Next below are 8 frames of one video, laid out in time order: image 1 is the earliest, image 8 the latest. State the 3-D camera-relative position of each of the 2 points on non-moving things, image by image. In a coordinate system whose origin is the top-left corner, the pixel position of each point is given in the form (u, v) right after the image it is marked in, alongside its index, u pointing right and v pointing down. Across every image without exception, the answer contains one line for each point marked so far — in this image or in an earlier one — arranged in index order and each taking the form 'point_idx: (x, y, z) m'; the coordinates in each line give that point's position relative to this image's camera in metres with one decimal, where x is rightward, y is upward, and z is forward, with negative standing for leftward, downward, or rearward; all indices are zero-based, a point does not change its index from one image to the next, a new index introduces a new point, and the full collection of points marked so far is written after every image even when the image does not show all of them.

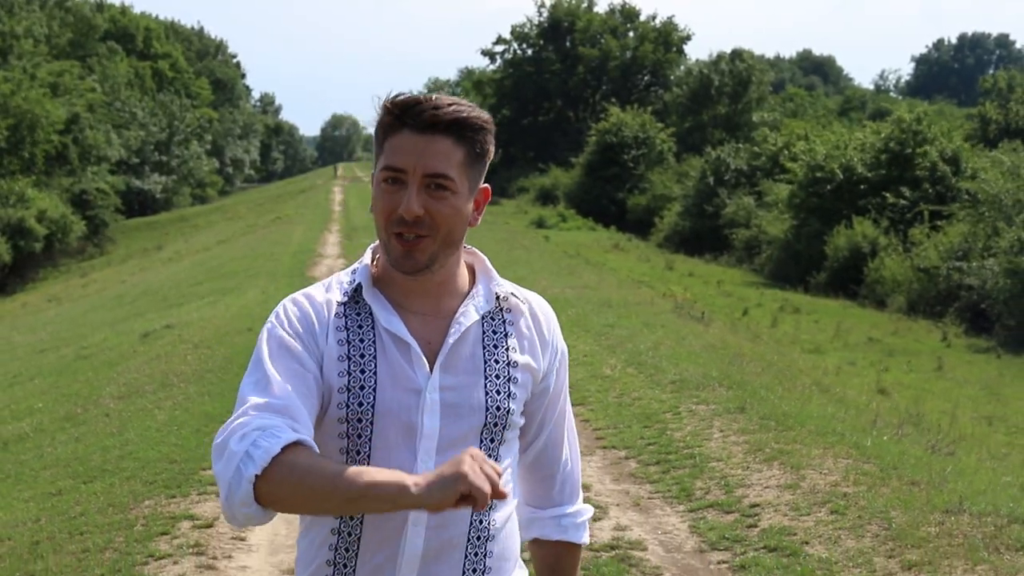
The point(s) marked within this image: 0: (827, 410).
0: (+3.2, -1.2, +11.0) m
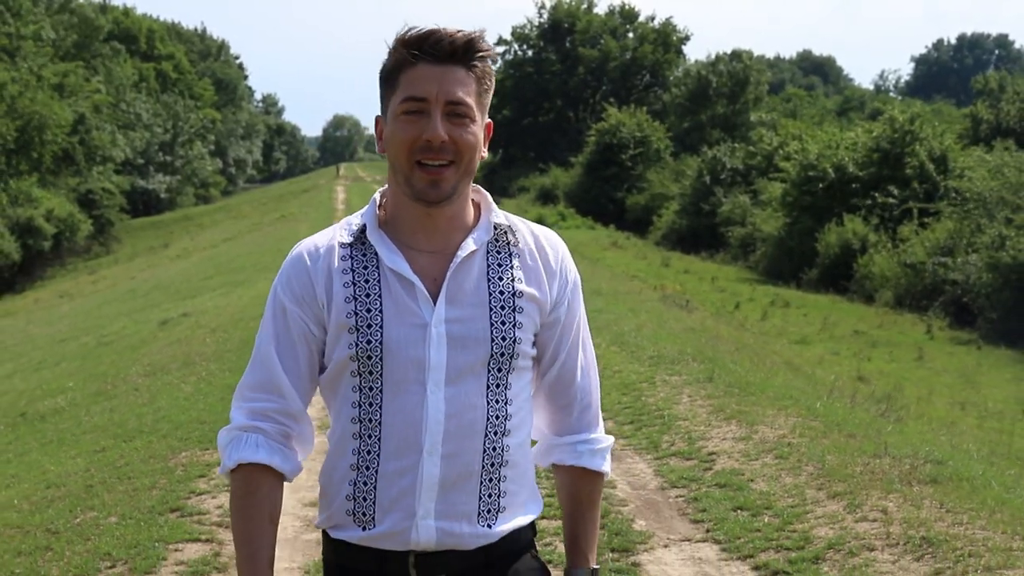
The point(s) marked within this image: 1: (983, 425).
0: (+3.2, -1.1, +12.1) m
1: (+8.0, -2.3, +17.7) m
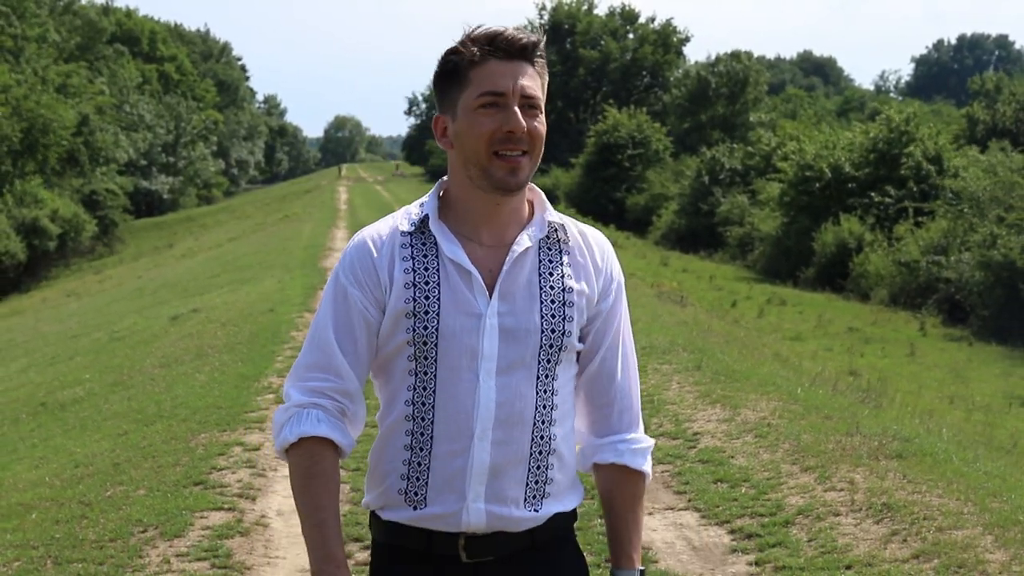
0: (+3.1, -1.0, +12.7) m
1: (+8.0, -2.3, +18.2) m
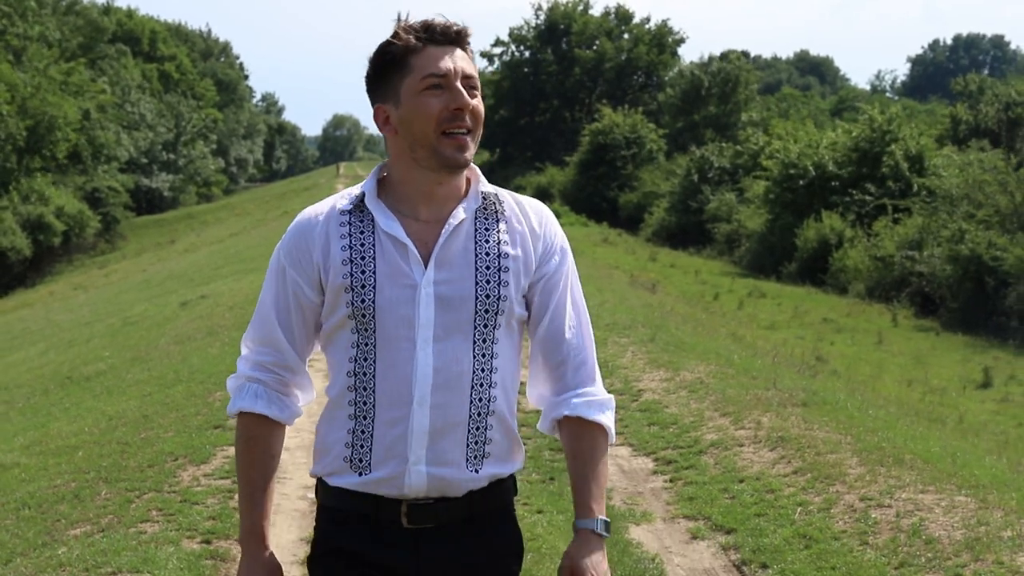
0: (+2.9, -0.8, +14.1) m
1: (+7.7, -2.0, +19.7) m
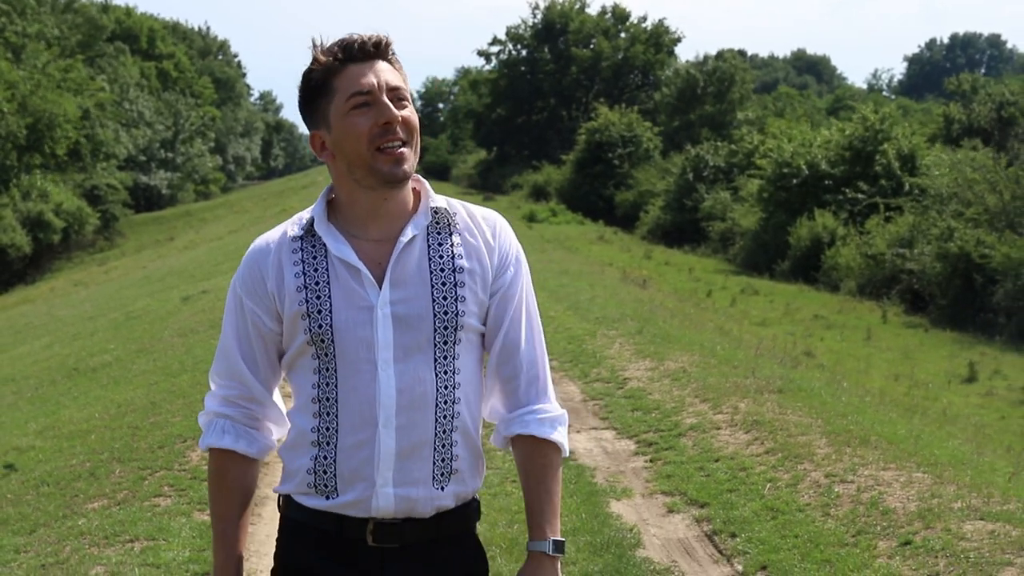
0: (+2.8, -0.7, +14.6) m
1: (+7.6, -2.0, +20.2) m
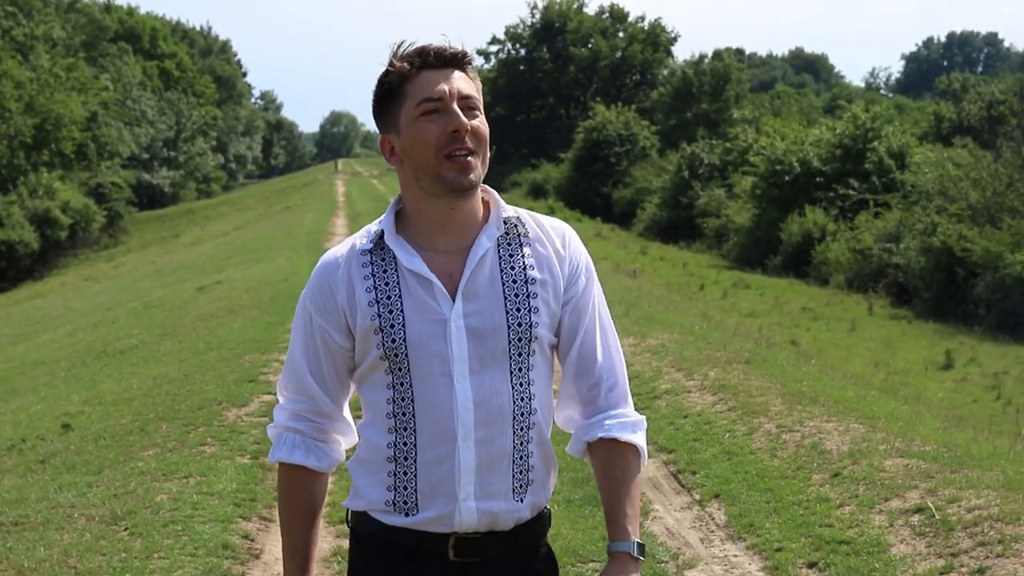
0: (+2.7, -0.5, +15.8) m
1: (+7.5, -1.8, +21.4) m
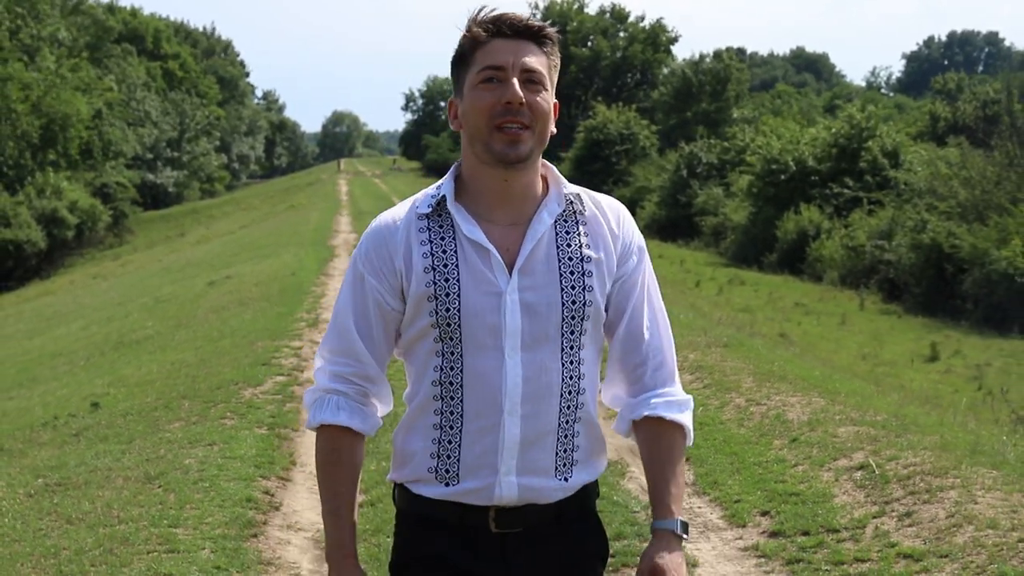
0: (+2.7, -0.4, +16.6) m
1: (+7.5, -1.6, +22.3) m
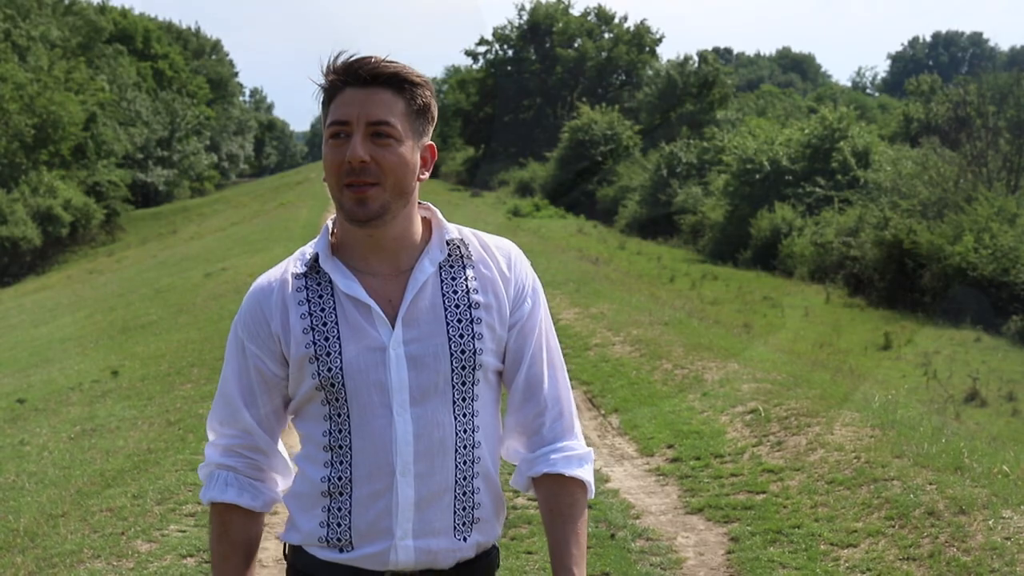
0: (+2.2, -0.2, +18.3) m
1: (+7.0, -1.4, +24.0) m
